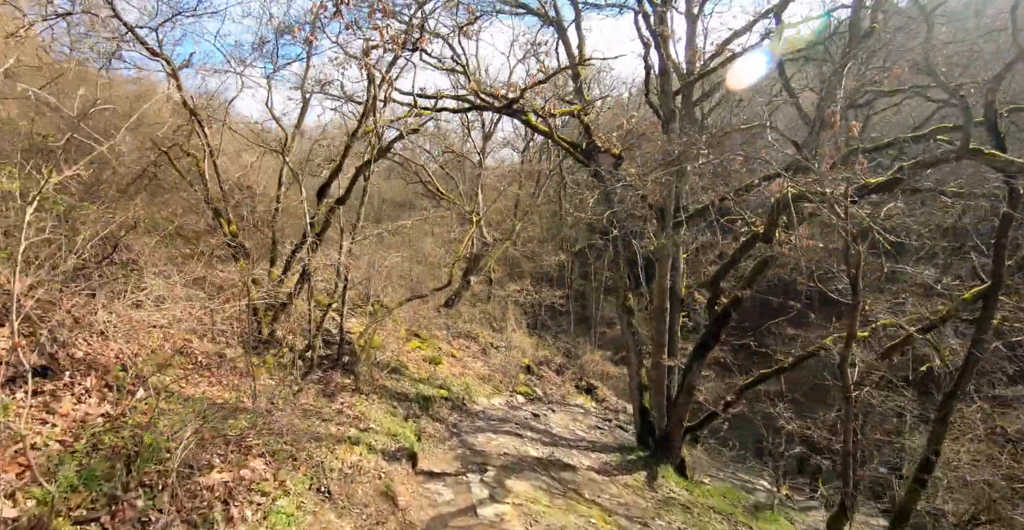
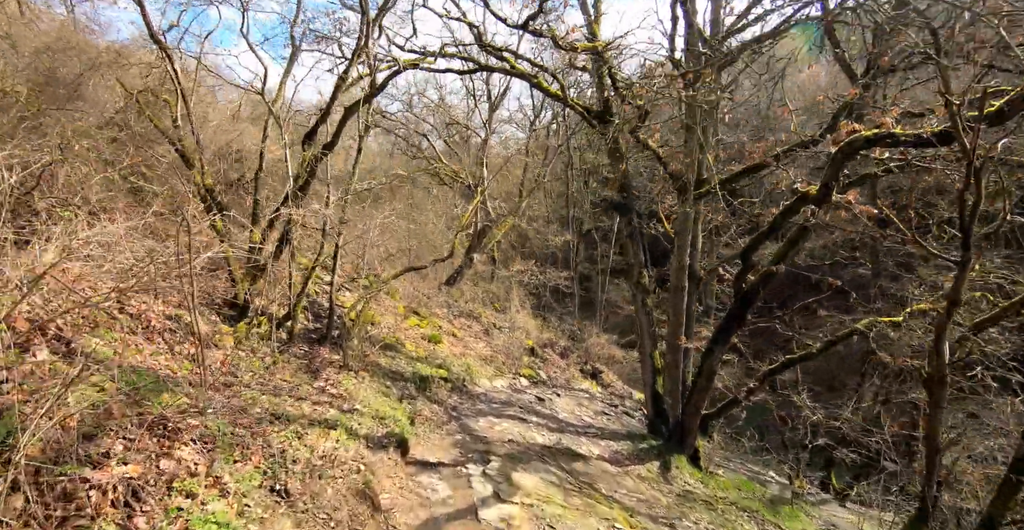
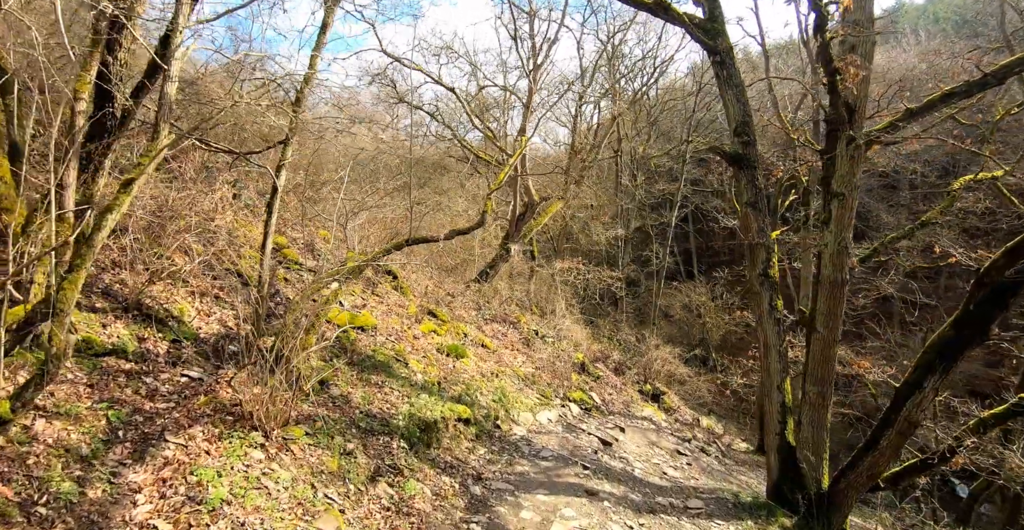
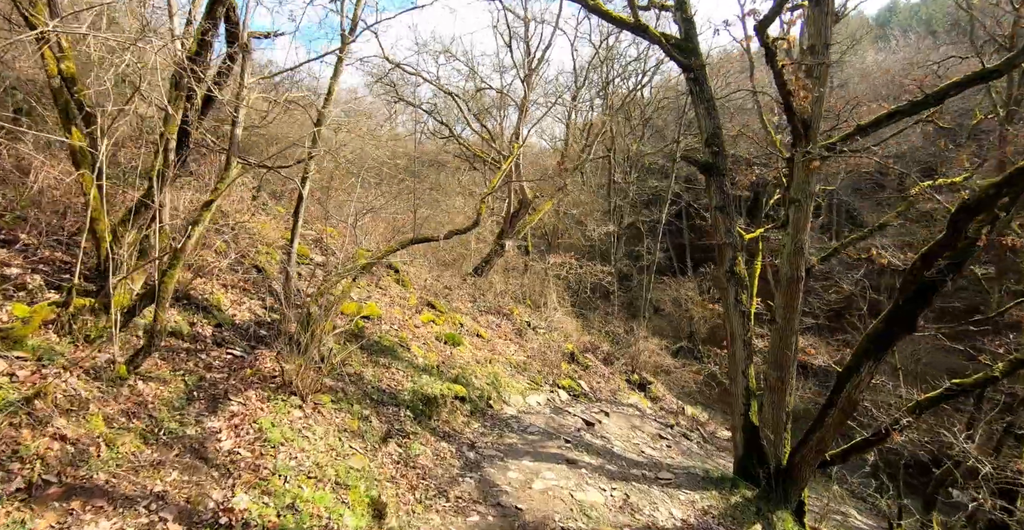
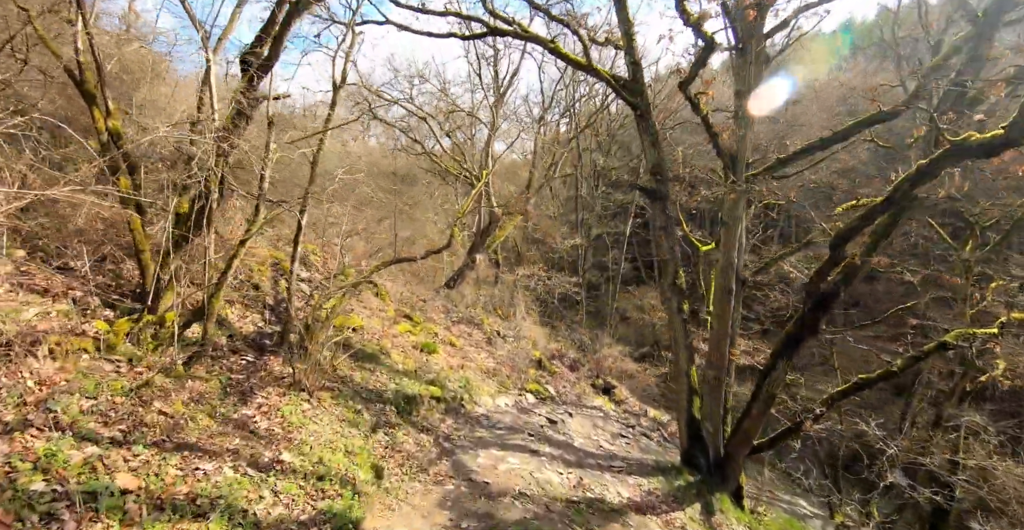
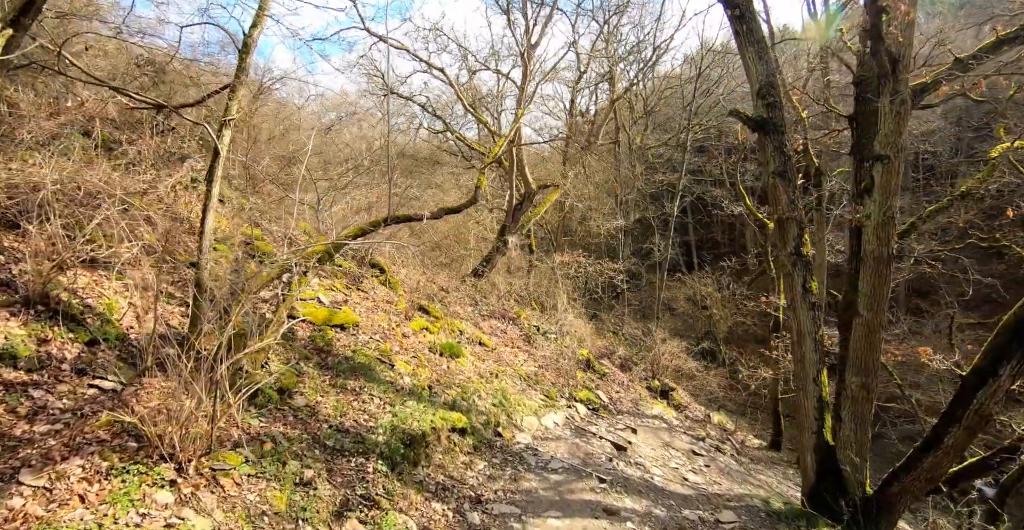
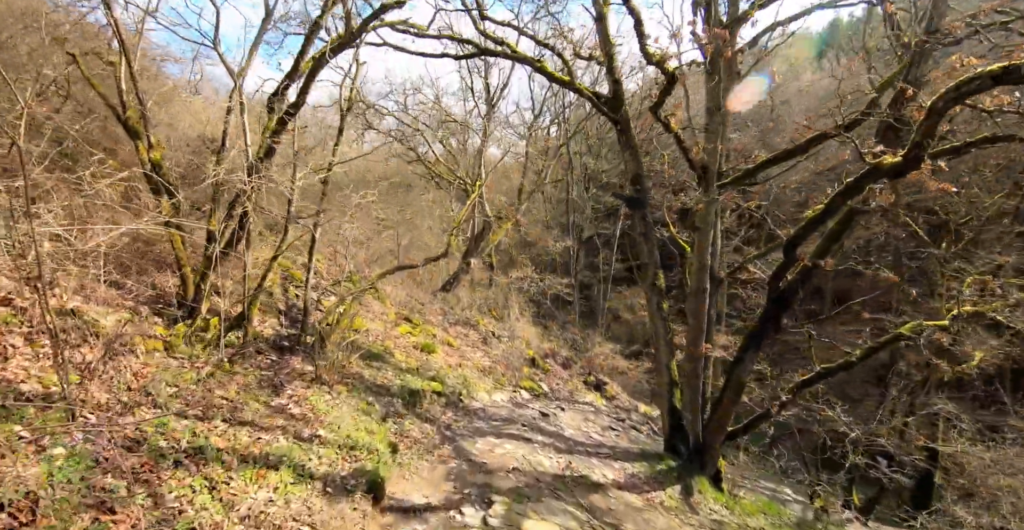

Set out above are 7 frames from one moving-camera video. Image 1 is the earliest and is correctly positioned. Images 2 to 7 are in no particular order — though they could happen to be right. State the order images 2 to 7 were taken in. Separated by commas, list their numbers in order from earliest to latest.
2, 7, 5, 4, 3, 6
